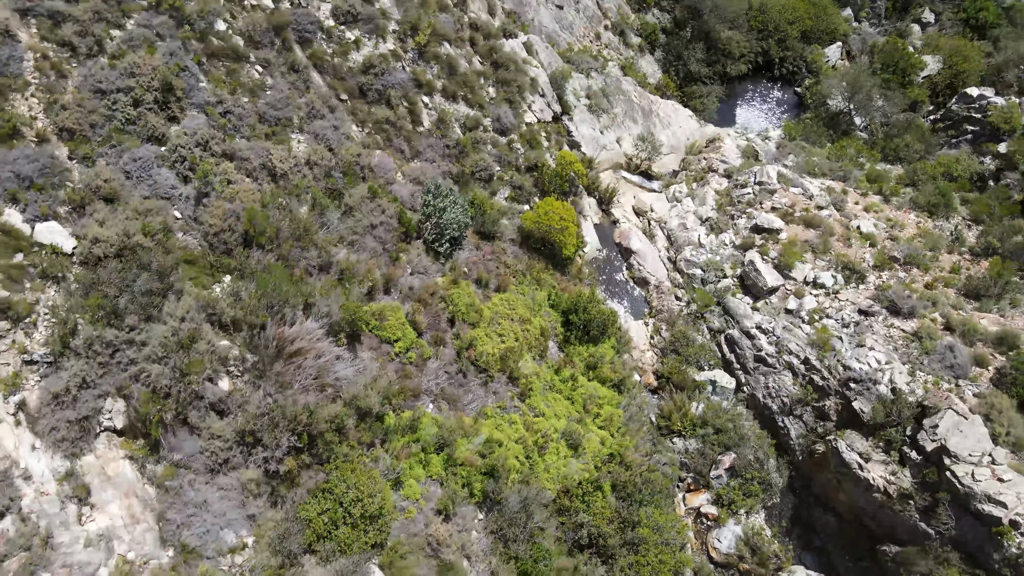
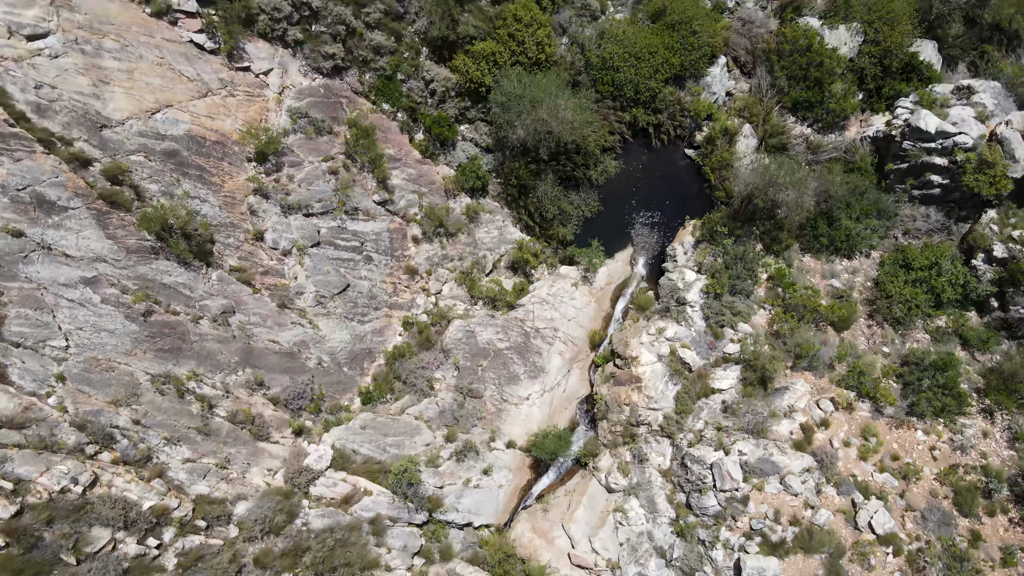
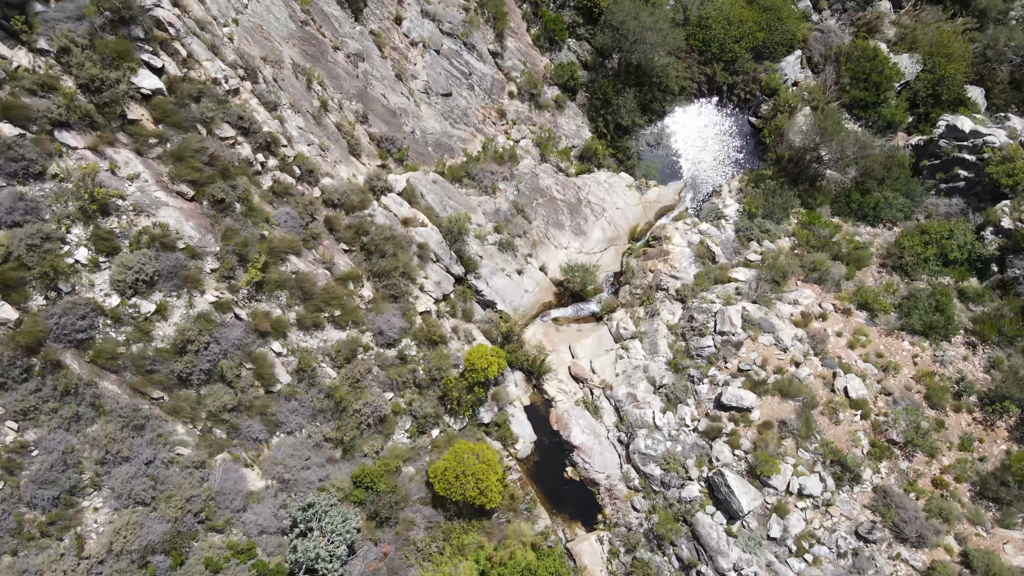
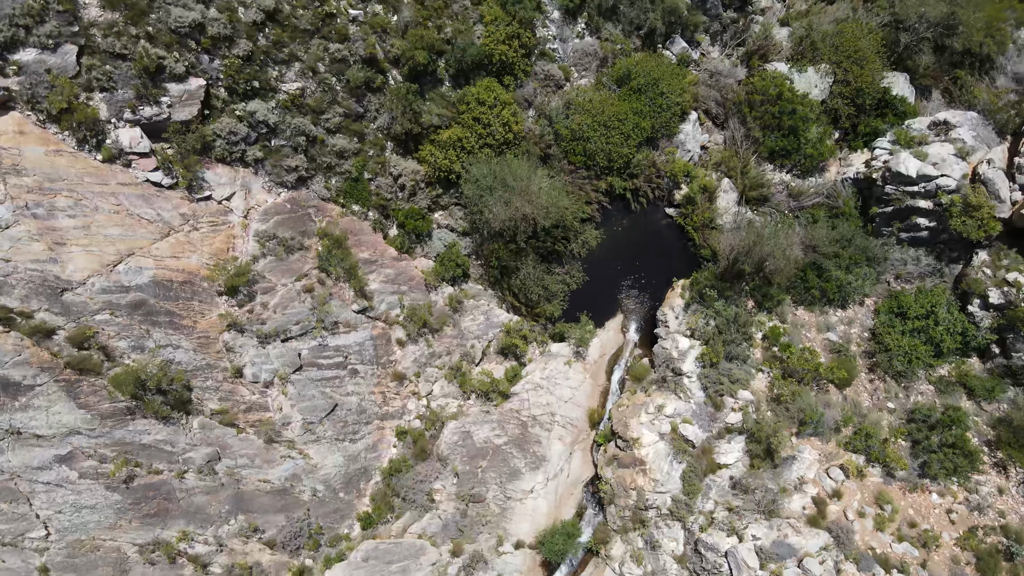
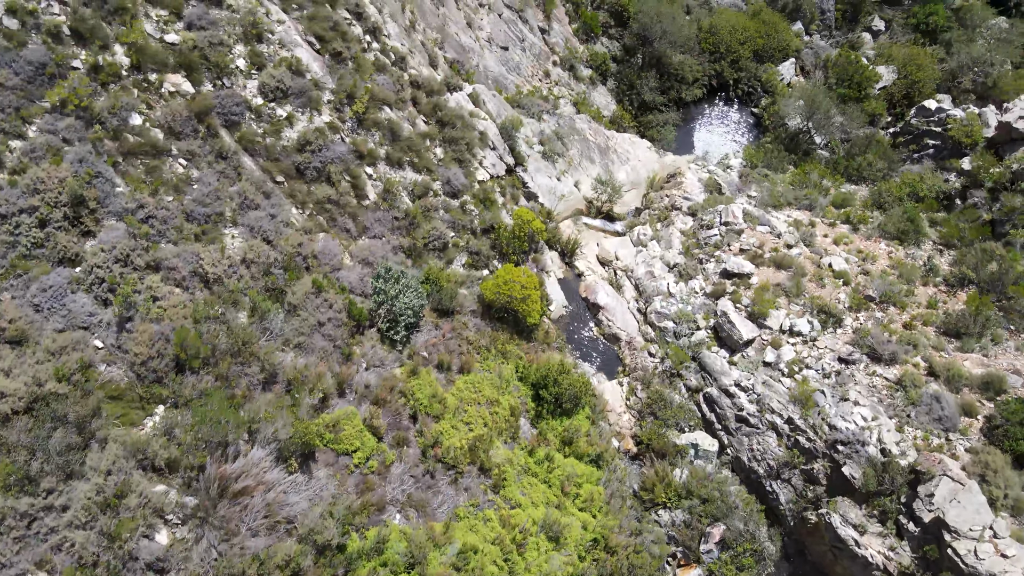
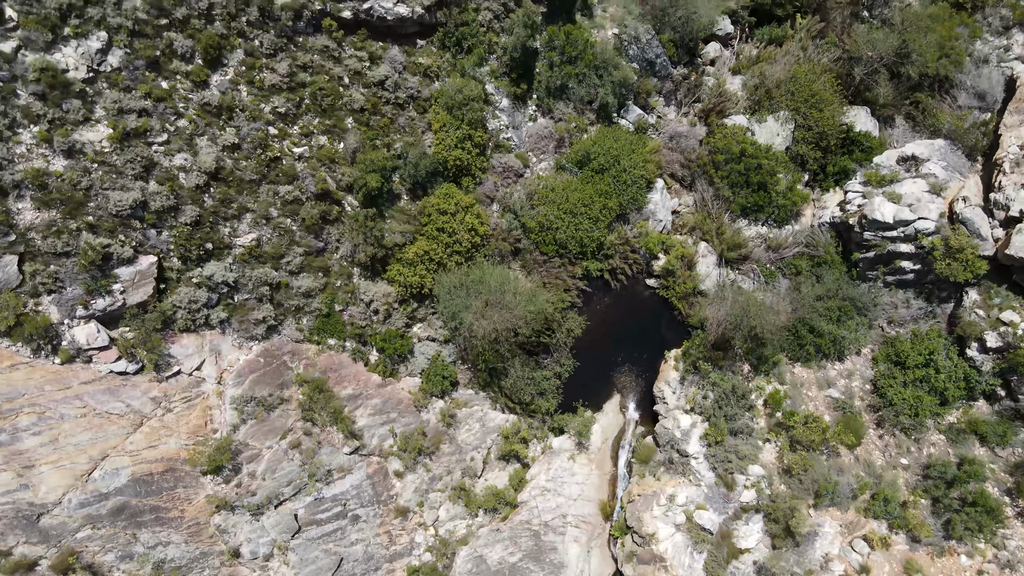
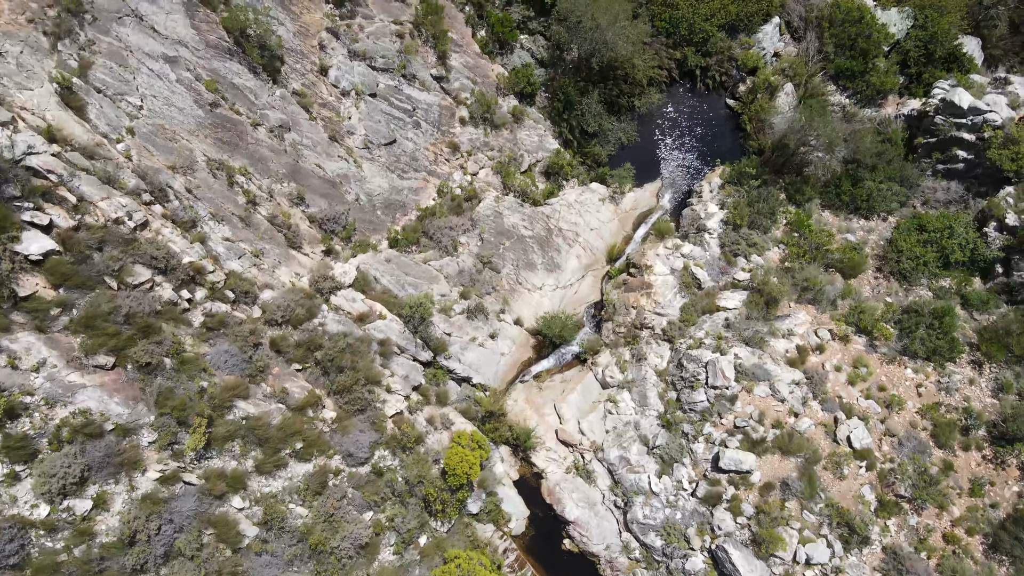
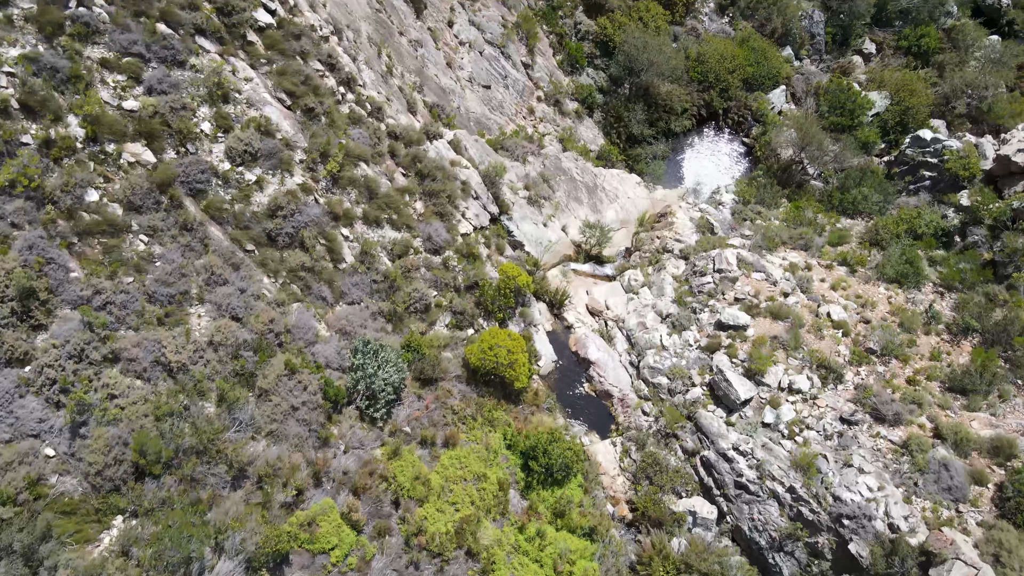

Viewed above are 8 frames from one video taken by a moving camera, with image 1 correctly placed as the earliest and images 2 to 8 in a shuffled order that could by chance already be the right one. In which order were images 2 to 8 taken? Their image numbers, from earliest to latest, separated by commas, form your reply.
5, 8, 3, 7, 2, 4, 6
